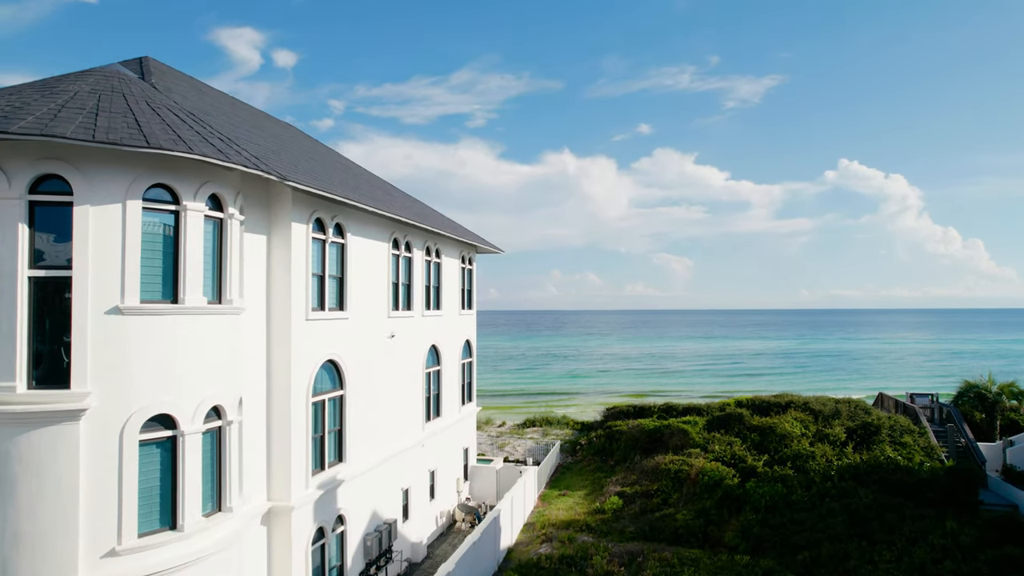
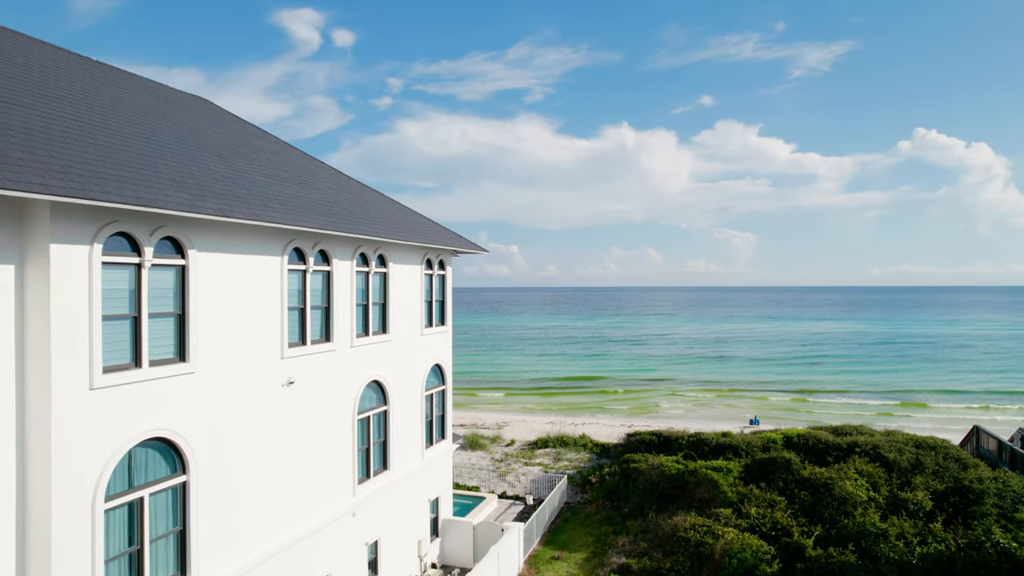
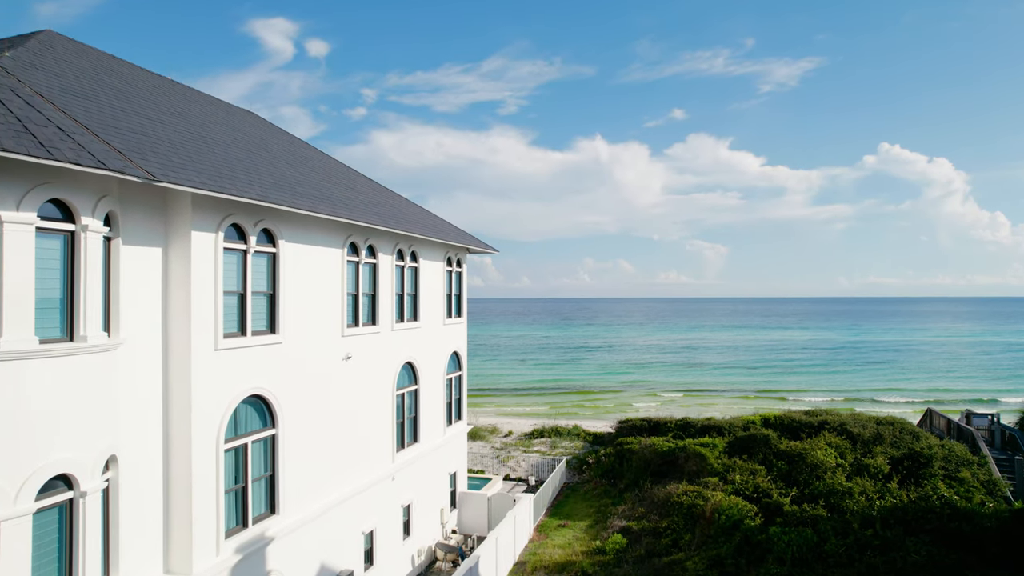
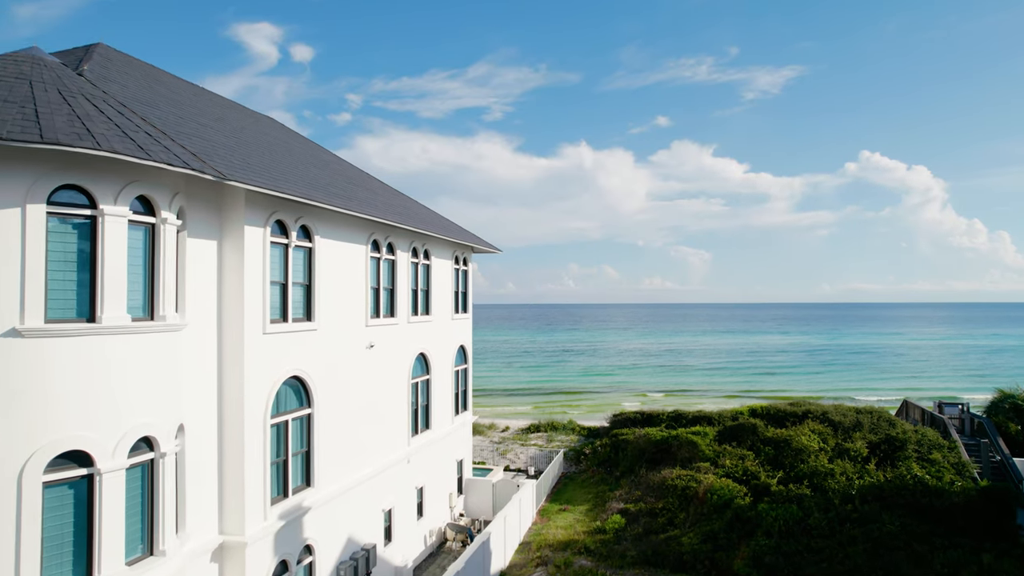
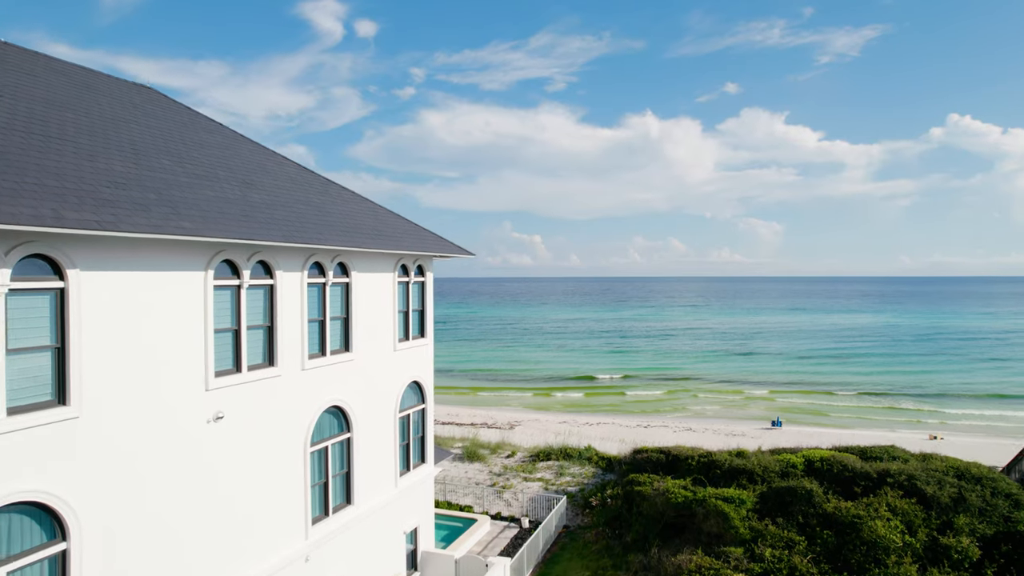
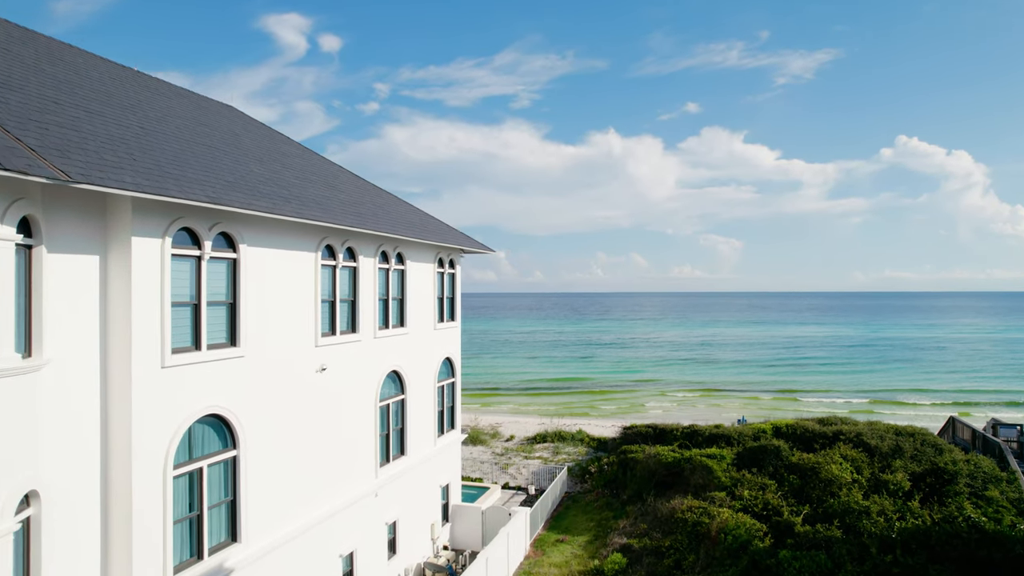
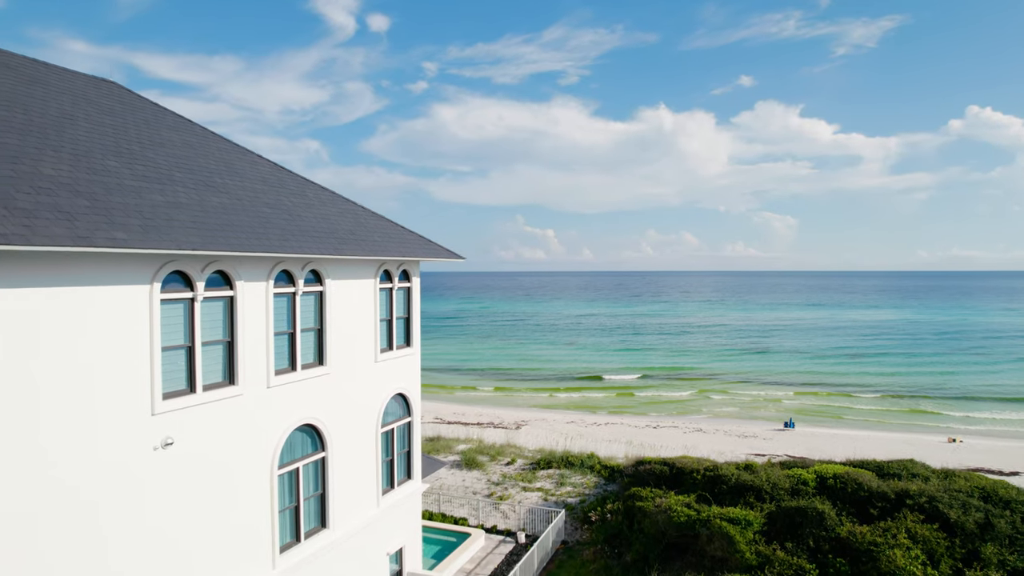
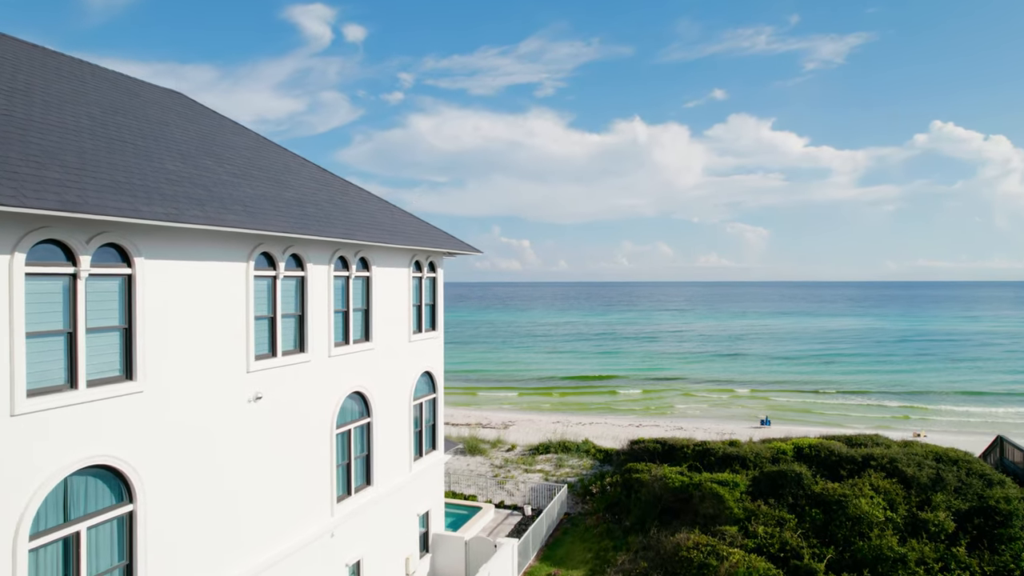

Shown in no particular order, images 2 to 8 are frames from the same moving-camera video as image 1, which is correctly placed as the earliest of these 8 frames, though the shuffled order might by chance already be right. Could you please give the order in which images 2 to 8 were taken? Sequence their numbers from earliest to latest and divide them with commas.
4, 3, 6, 2, 8, 5, 7
